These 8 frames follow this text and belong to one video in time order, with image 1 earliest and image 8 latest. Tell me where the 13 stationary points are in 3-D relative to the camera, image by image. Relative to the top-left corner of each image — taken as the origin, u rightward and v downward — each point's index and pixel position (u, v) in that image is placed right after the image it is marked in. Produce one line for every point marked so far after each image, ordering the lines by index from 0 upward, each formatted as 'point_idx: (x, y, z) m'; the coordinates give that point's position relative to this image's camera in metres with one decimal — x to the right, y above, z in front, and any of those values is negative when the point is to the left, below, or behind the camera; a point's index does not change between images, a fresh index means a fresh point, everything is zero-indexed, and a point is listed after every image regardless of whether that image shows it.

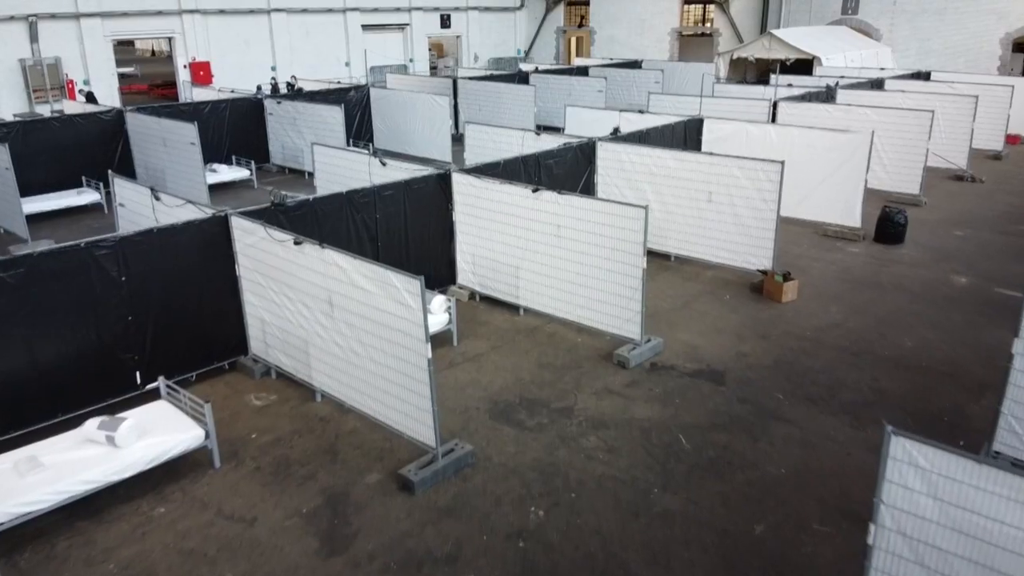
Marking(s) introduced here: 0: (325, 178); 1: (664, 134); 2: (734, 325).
0: (-3.1, +1.8, +12.4) m
1: (+2.8, +2.9, +13.9) m
2: (+2.9, -0.5, +9.8) m
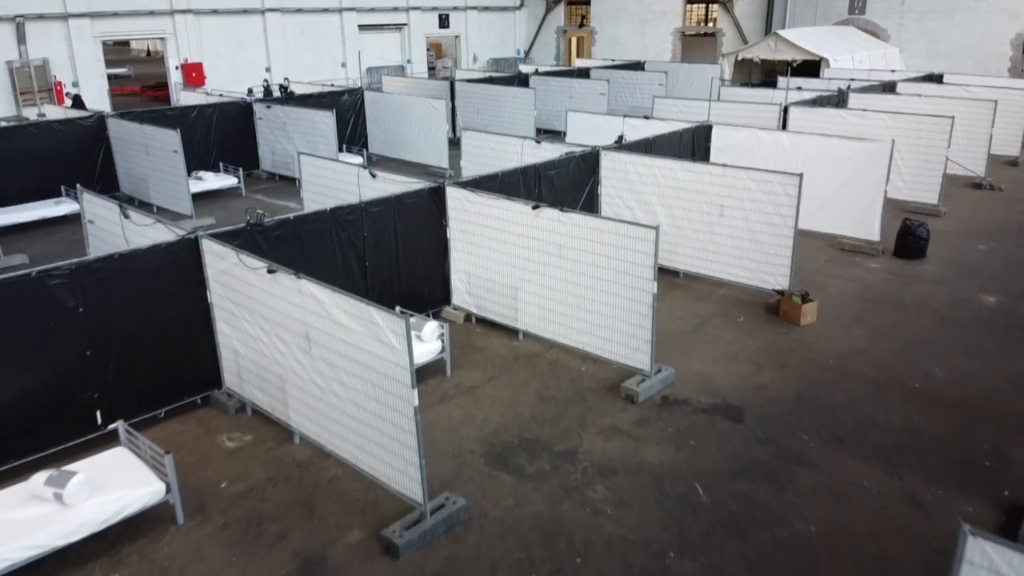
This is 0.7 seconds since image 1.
0: (-3.1, +1.5, +11.7) m
1: (+2.8, +2.6, +13.2) m
2: (+2.9, -0.8, +9.1) m
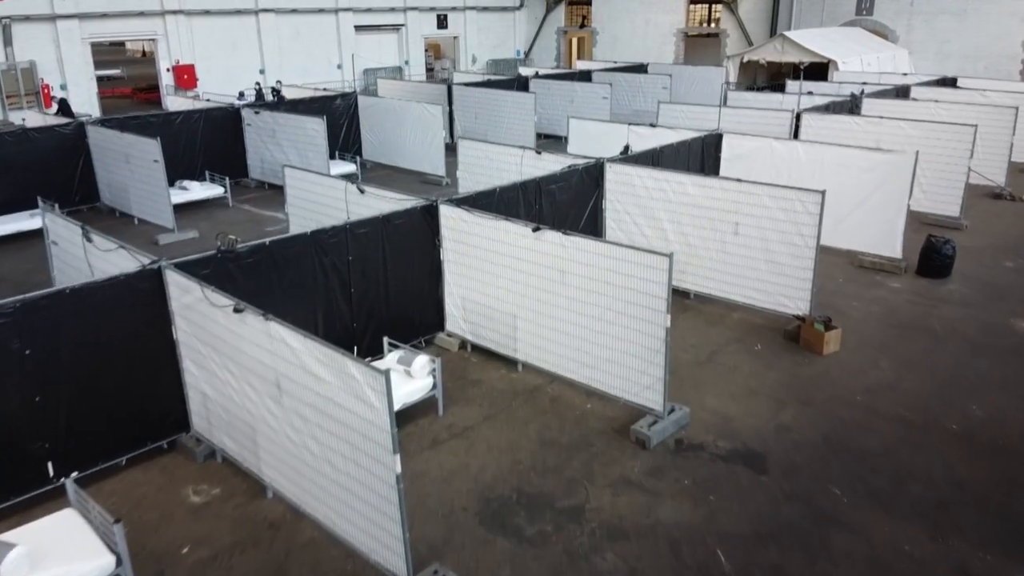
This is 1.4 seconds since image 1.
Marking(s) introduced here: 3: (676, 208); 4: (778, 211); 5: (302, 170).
0: (-3.2, +1.2, +11.0) m
1: (+2.8, +2.3, +12.4) m
2: (+2.9, -1.1, +8.3) m
3: (+2.3, +1.1, +10.4) m
4: (+3.4, +1.0, +9.4) m
5: (-3.0, +1.7, +10.6) m
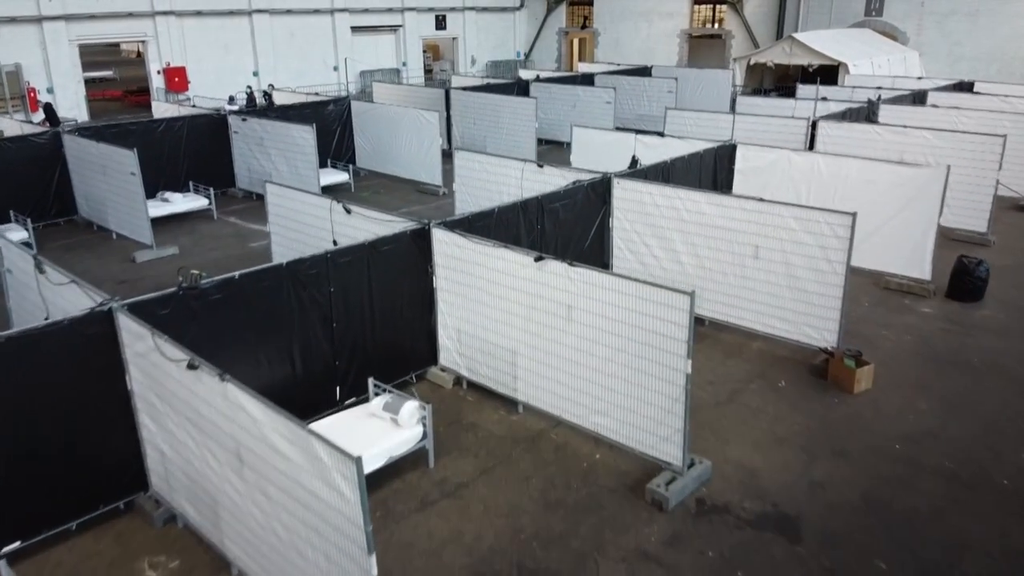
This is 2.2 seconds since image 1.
0: (-3.2, +0.9, +10.1) m
1: (+2.8, +1.9, +11.6) m
2: (+2.9, -1.4, +7.5) m
3: (+2.3, +0.8, +9.6) m
4: (+3.4, +0.6, +8.6) m
5: (-3.0, +1.3, +9.8) m
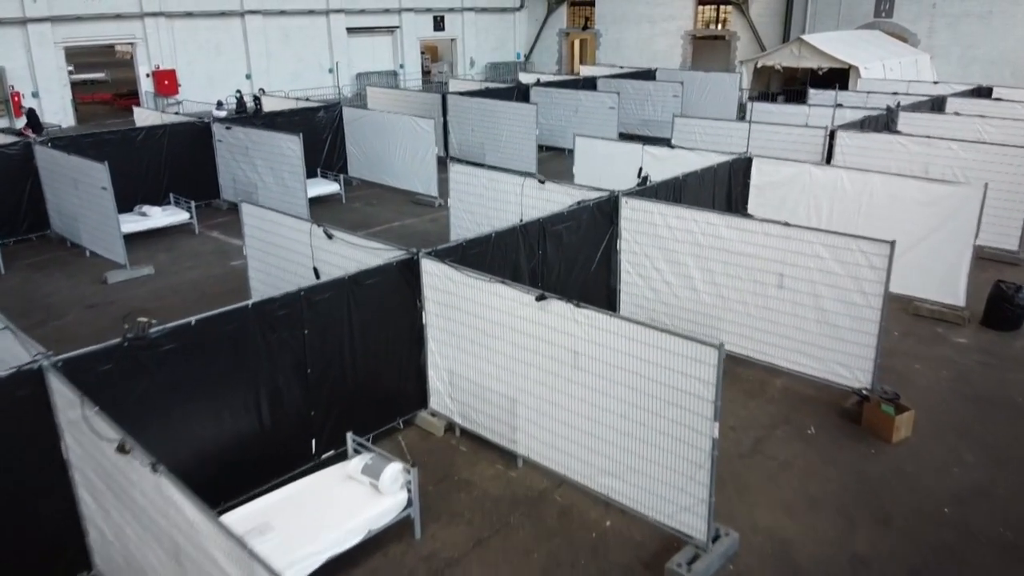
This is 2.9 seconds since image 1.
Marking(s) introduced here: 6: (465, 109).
0: (-3.2, +0.5, +9.3) m
1: (+2.8, +1.6, +10.7) m
2: (+2.8, -1.8, +6.7) m
3: (+2.3, +0.4, +8.7) m
4: (+3.3, +0.3, +7.8) m
5: (-3.0, +1.0, +8.9) m
6: (-1.2, +4.7, +19.8) m
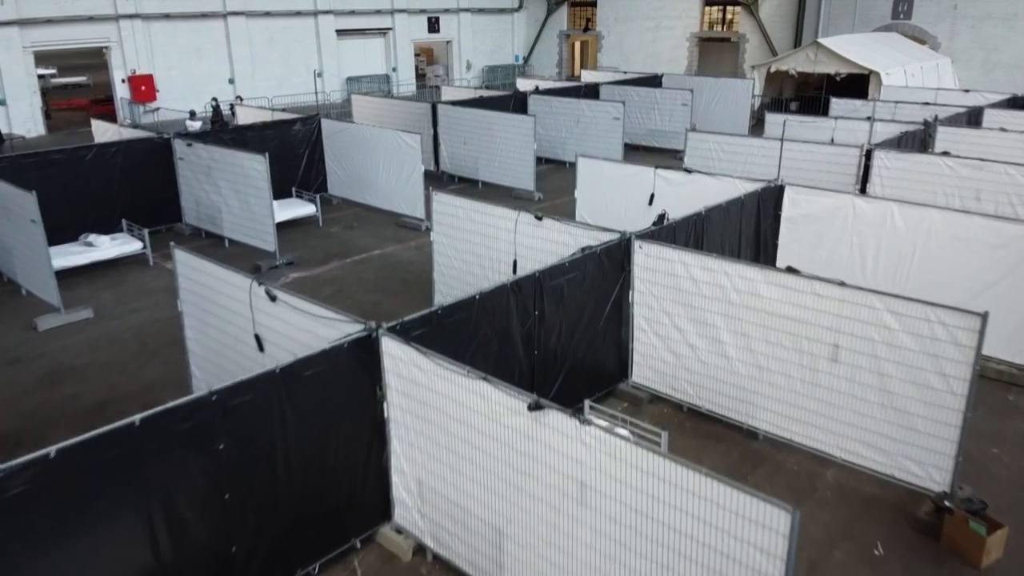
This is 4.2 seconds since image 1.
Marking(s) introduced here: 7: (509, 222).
0: (-3.3, -0.1, +7.7) m
1: (+2.6, +0.9, +9.1) m
2: (+2.7, -2.5, +5.0) m
3: (+2.2, -0.2, +7.1) m
4: (+3.2, -0.4, +6.2) m
5: (-3.1, +0.3, +7.3) m
6: (-1.3, +4.1, +18.2) m
7: (-0.1, +0.8, +9.1) m
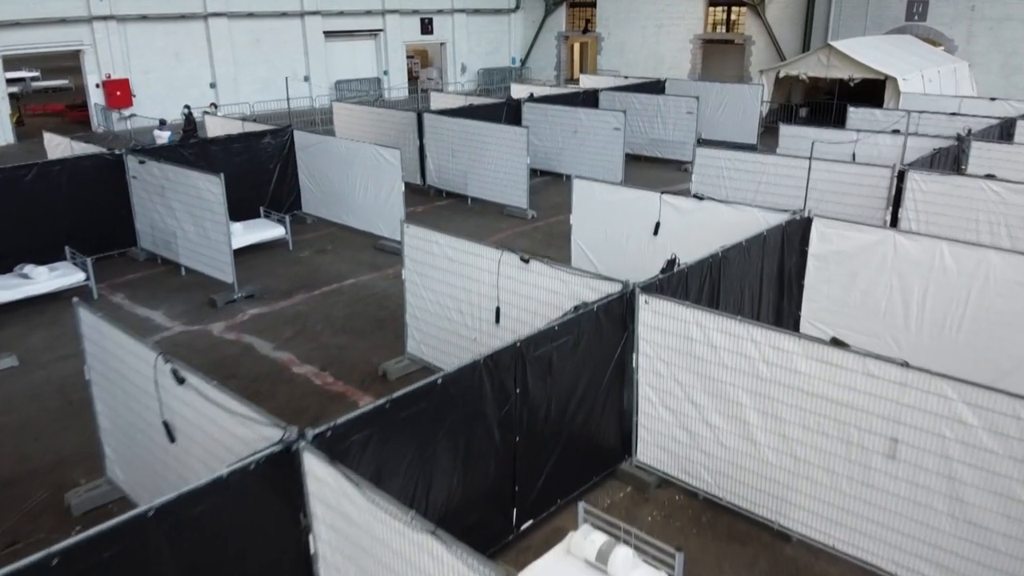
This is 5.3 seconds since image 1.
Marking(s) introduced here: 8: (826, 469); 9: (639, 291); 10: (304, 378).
0: (-3.5, -0.7, +6.3) m
1: (+2.5, +0.3, +7.8) m
2: (+2.6, -3.0, +3.7) m
3: (+2.0, -0.8, +5.7) m
4: (+3.0, -0.9, +4.8) m
5: (-3.3, -0.3, +6.0) m
6: (-1.5, +3.5, +16.8) m
7: (-0.2, +0.3, +7.7) m
8: (+2.3, -1.4, +5.6) m
9: (+1.1, -0.1, +6.3) m
10: (-2.5, -1.1, +8.9) m
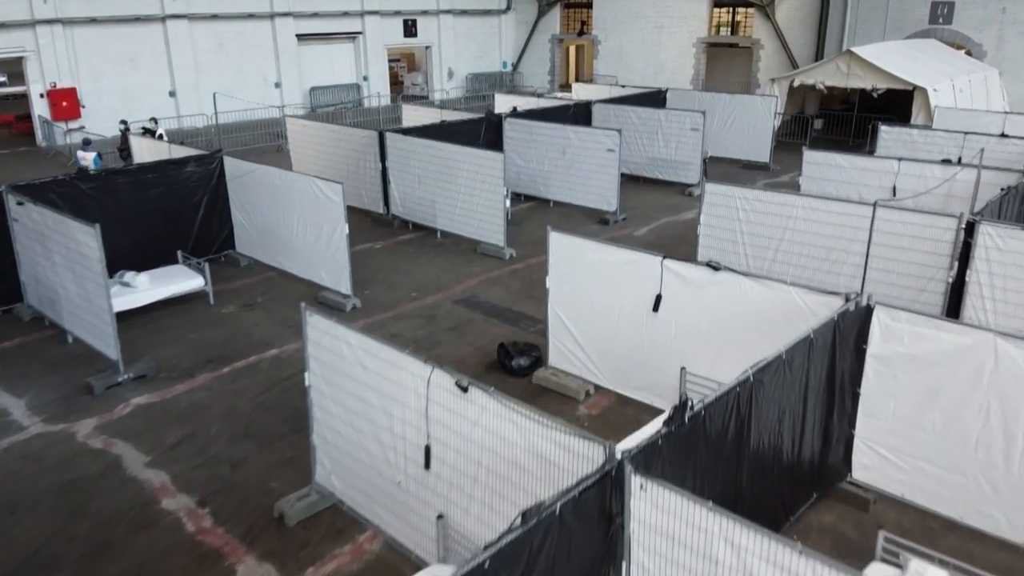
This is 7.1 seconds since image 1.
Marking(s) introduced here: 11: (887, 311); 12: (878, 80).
0: (-3.9, -1.6, +3.9) m
1: (+2.0, -0.6, +5.4) m
2: (+2.1, -4.0, +1.3) m
3: (+1.5, -1.7, +3.3) m
4: (+2.6, -1.9, +2.4) m
5: (-3.7, -1.2, +3.6) m
6: (-2.0, +2.6, +14.4) m
7: (-0.7, -0.7, +5.3) m
8: (+1.9, -2.3, +3.2) m
9: (+0.6, -1.0, +4.0) m
10: (-2.9, -2.0, +6.5) m
11: (+3.0, -0.2, +6.0) m
12: (+9.5, +5.4, +19.4) m
